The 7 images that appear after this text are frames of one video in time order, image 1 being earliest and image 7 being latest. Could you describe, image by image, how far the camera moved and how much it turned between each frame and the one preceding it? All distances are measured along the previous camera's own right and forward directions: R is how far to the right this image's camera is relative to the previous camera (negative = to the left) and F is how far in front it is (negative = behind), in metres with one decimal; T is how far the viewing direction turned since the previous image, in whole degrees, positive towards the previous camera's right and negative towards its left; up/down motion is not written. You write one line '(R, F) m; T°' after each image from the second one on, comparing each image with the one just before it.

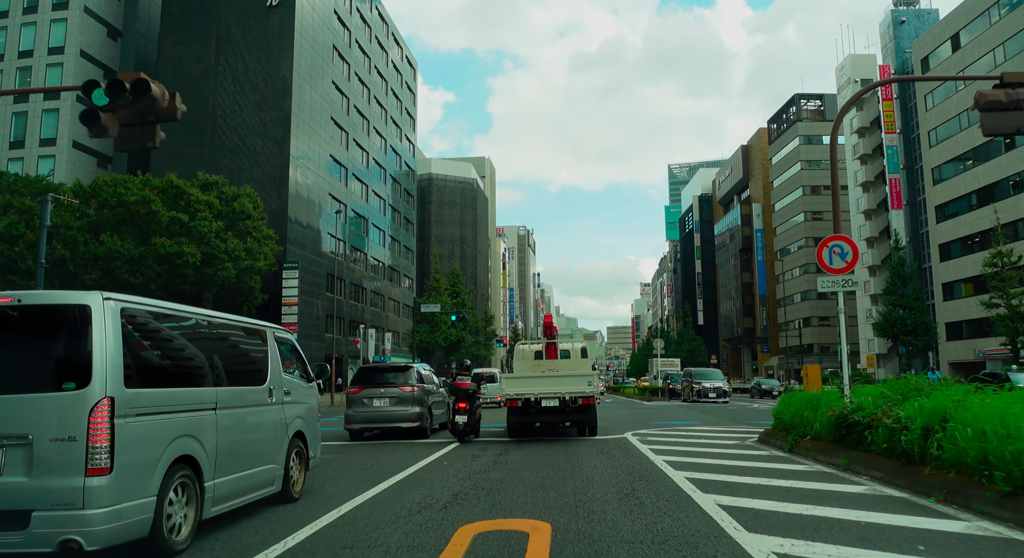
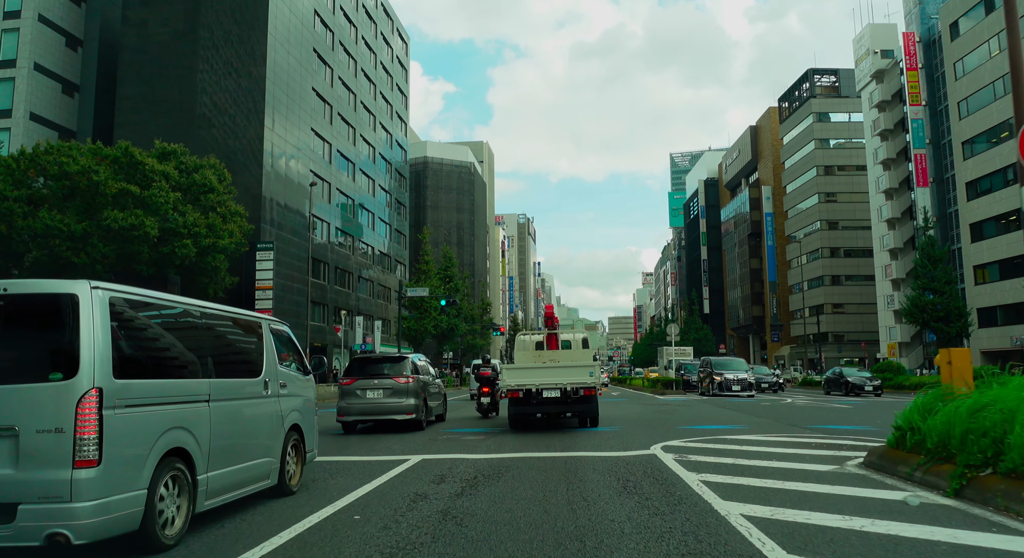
(0.0, +0.1) m; 0°
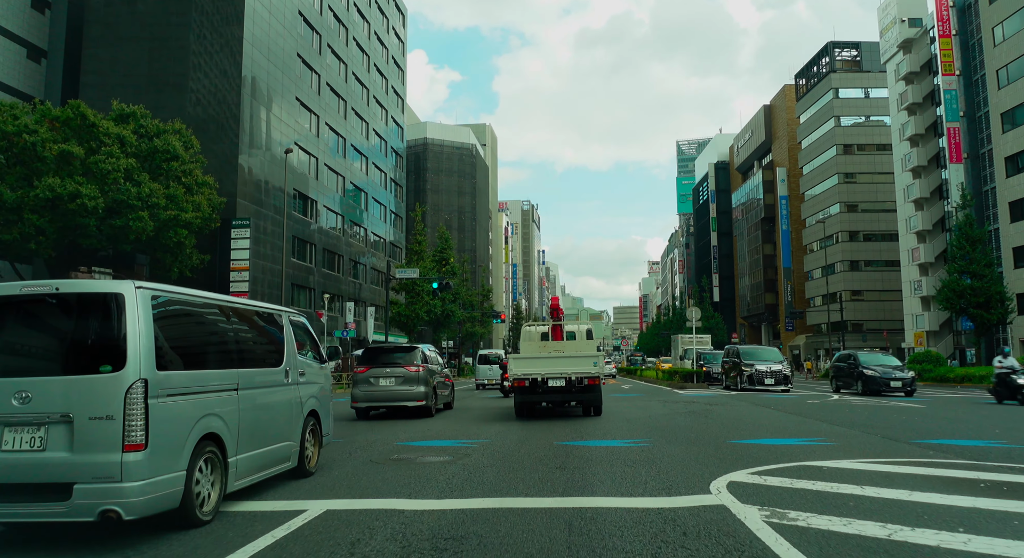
(0.0, -0.3) m; 0°
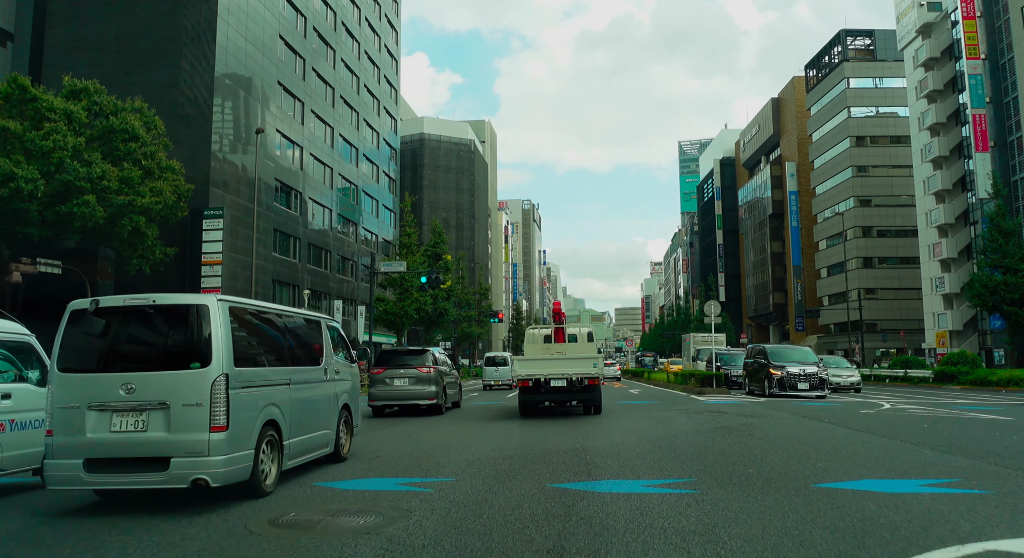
(+0.1, +2.3) m; 0°
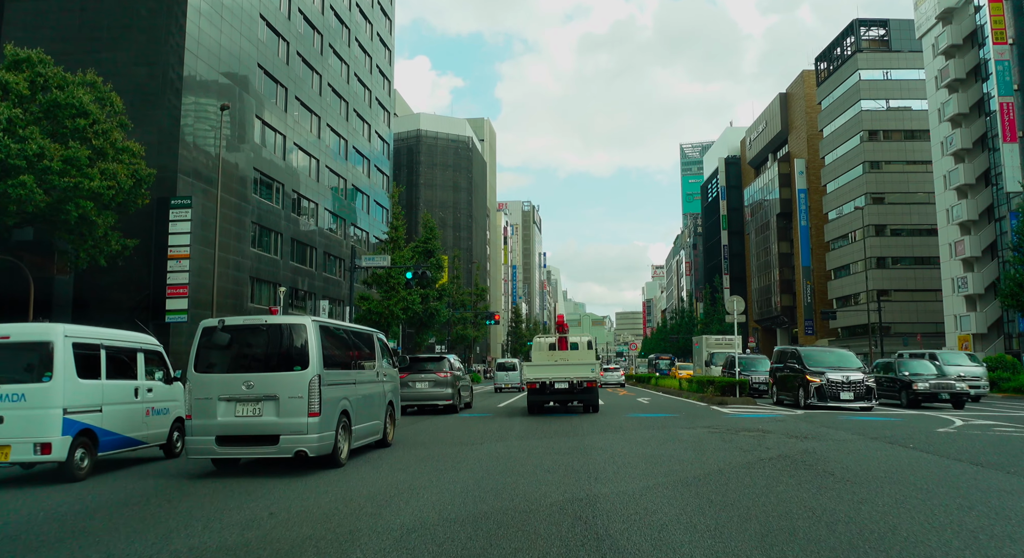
(+0.2, +2.8) m; 0°
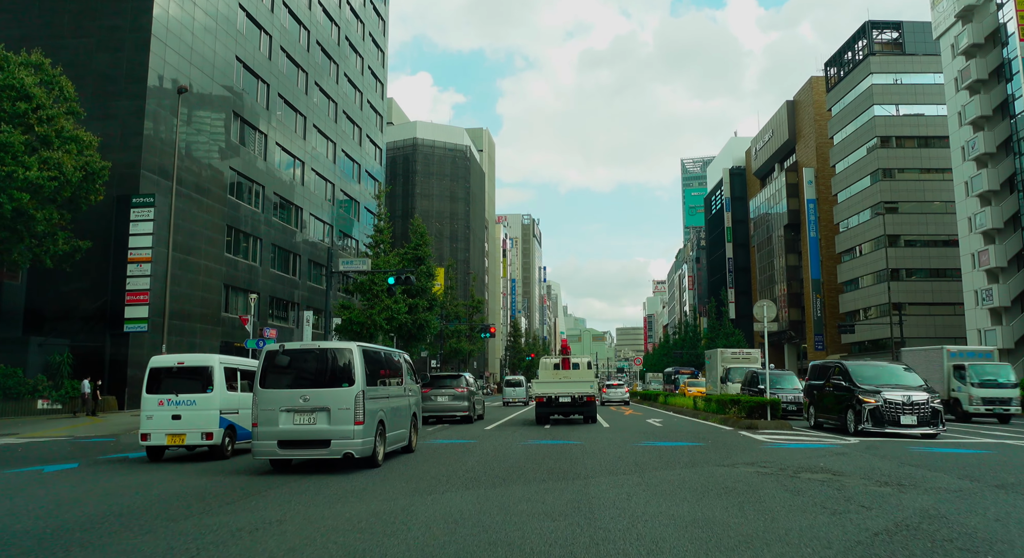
(+0.2, +2.7) m; 0°
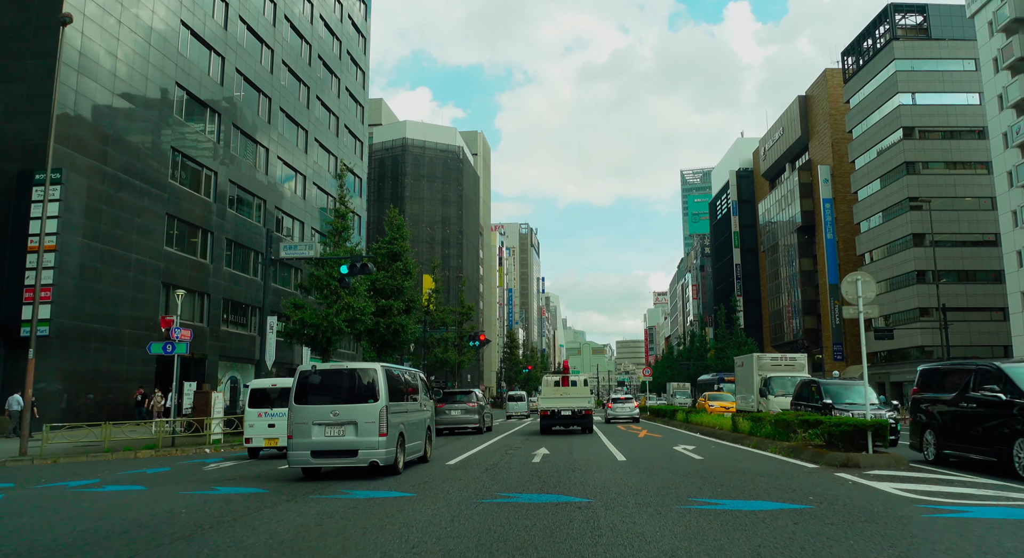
(+0.4, +4.9) m; 0°
